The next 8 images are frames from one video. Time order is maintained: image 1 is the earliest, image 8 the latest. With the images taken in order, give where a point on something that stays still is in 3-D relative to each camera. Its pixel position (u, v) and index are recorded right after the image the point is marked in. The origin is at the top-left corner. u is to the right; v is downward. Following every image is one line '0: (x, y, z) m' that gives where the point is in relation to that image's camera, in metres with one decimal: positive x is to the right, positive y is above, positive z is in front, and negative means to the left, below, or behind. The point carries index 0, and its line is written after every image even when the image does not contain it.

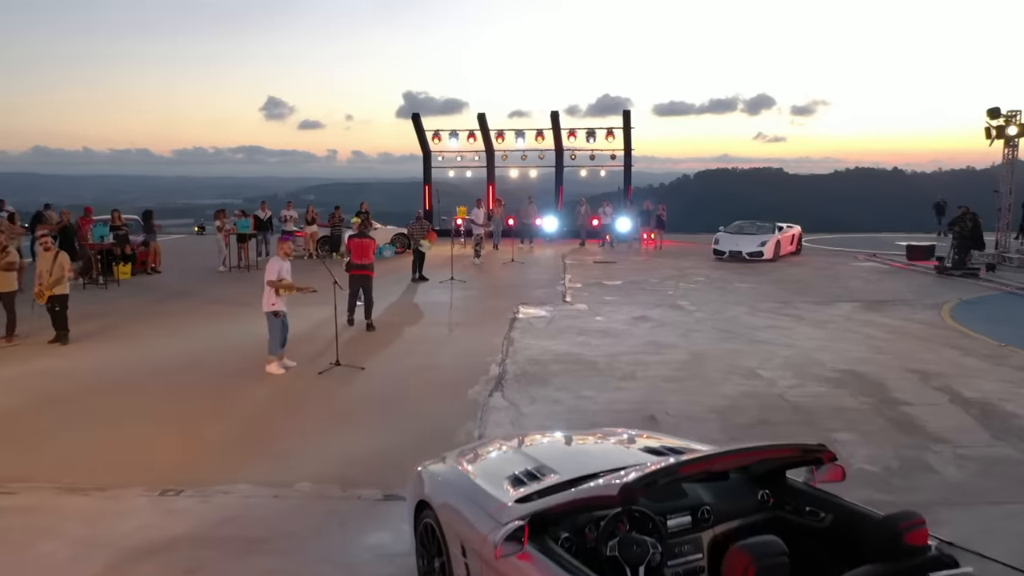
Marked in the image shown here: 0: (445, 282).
0: (-1.4, +0.1, +17.6) m
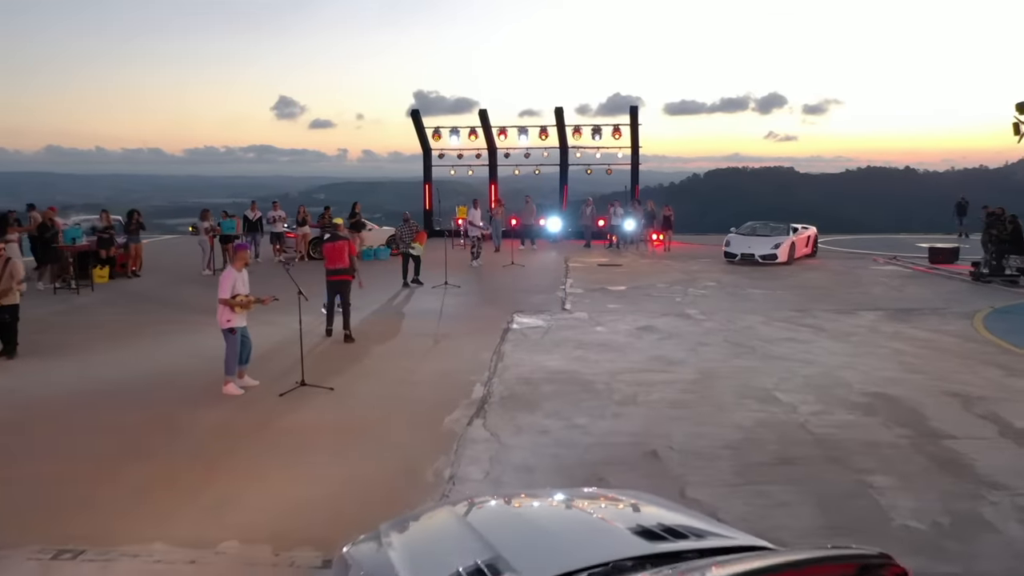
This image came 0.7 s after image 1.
0: (-1.5, 0.0, +16.6) m
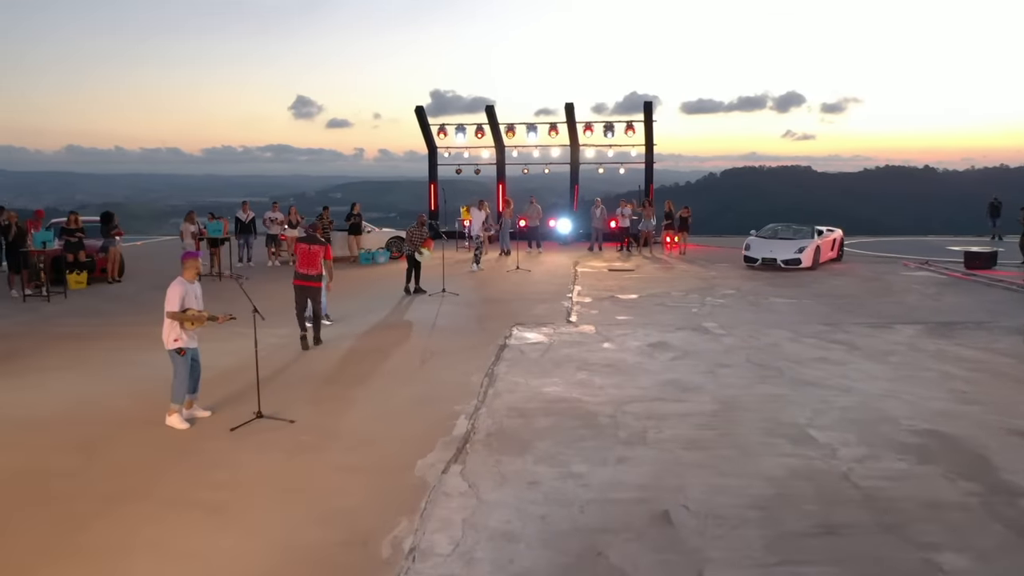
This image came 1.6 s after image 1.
0: (-1.4, -0.1, +15.4) m
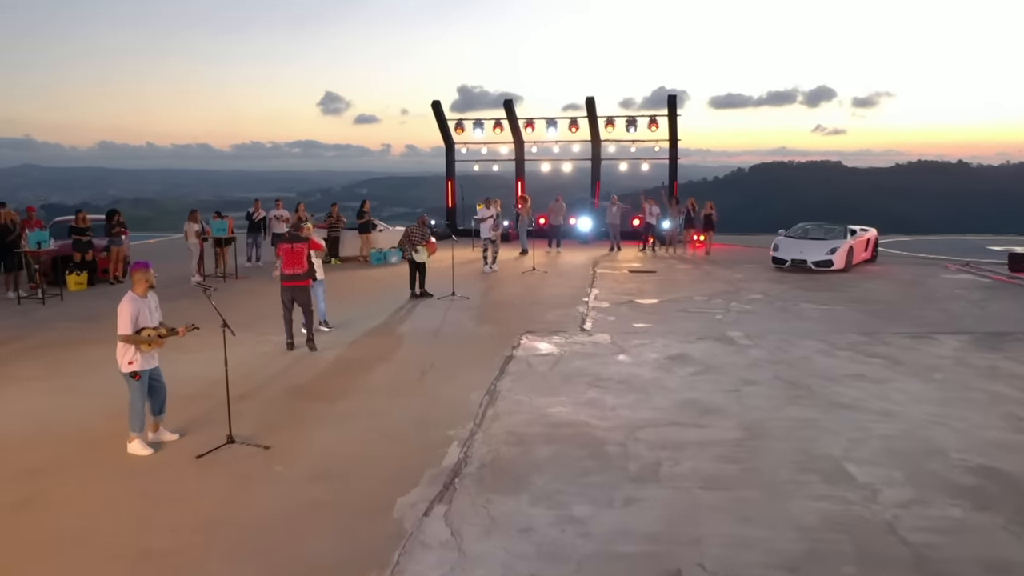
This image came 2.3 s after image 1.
0: (-1.2, -0.2, +14.6) m
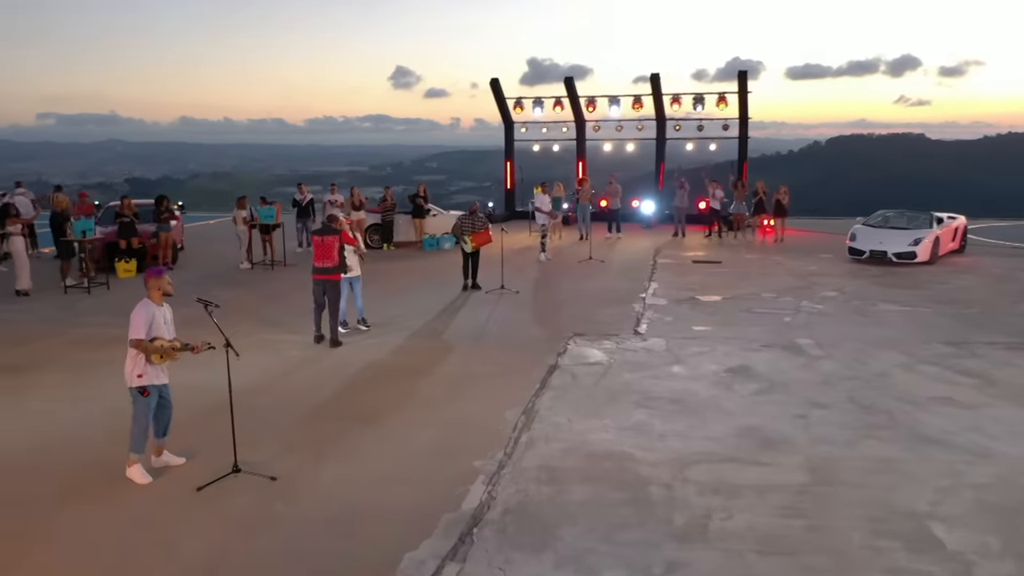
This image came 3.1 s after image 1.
0: (-0.3, -0.1, +13.9) m
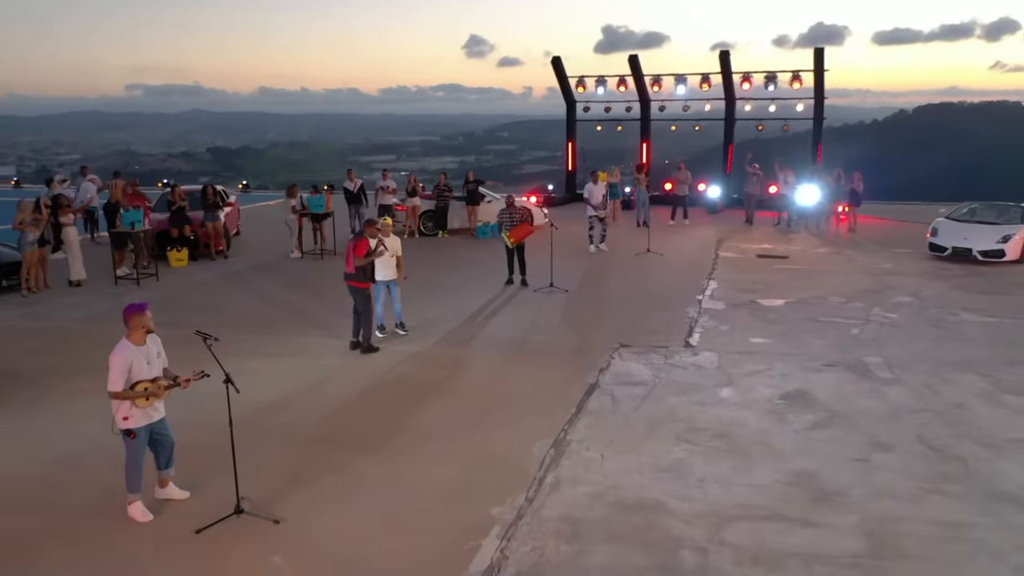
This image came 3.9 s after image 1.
0: (+0.5, 0.0, +13.4) m
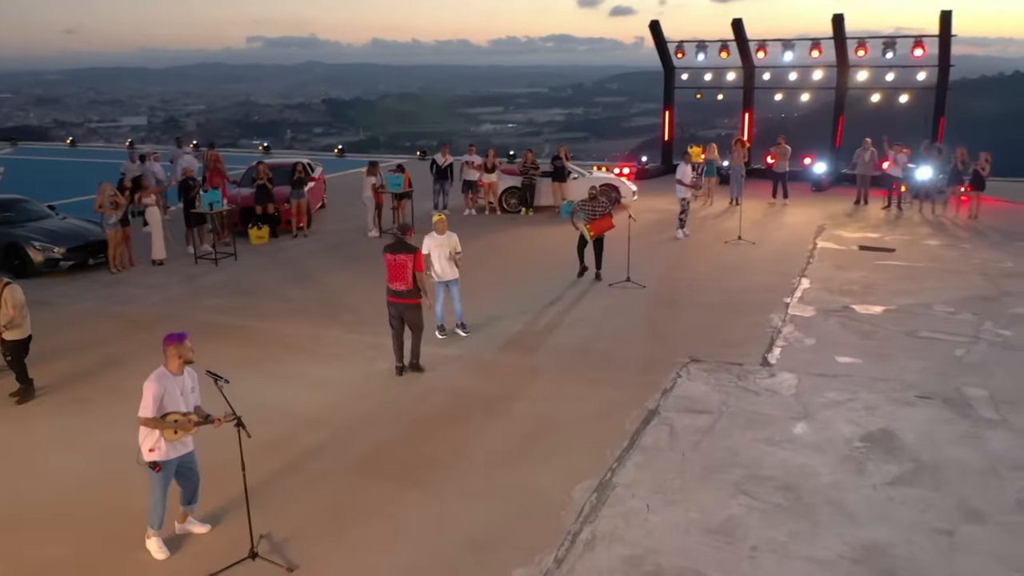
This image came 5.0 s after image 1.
0: (+1.6, +0.1, +12.7) m
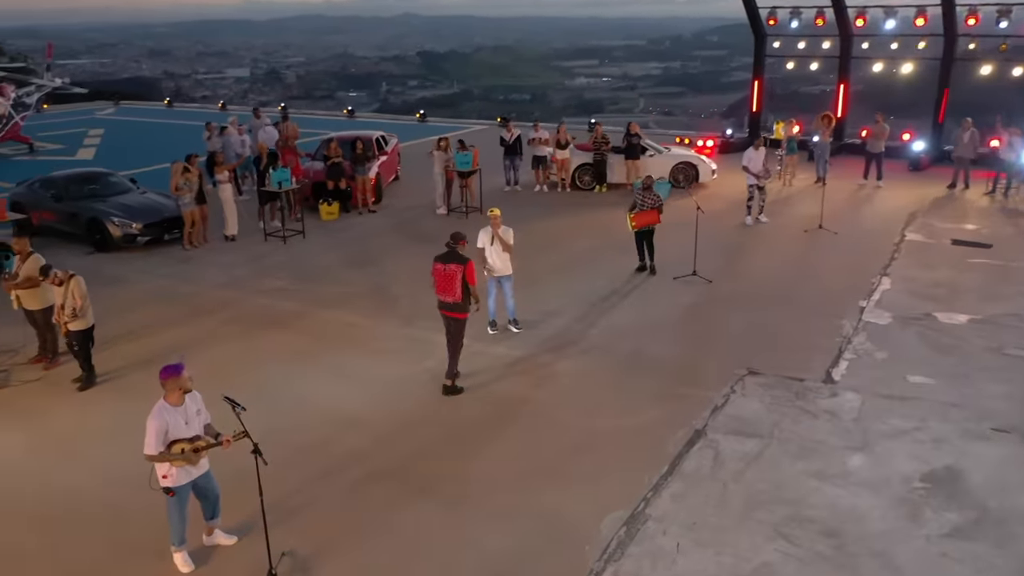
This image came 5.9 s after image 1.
0: (+2.5, +0.1, +12.2) m
